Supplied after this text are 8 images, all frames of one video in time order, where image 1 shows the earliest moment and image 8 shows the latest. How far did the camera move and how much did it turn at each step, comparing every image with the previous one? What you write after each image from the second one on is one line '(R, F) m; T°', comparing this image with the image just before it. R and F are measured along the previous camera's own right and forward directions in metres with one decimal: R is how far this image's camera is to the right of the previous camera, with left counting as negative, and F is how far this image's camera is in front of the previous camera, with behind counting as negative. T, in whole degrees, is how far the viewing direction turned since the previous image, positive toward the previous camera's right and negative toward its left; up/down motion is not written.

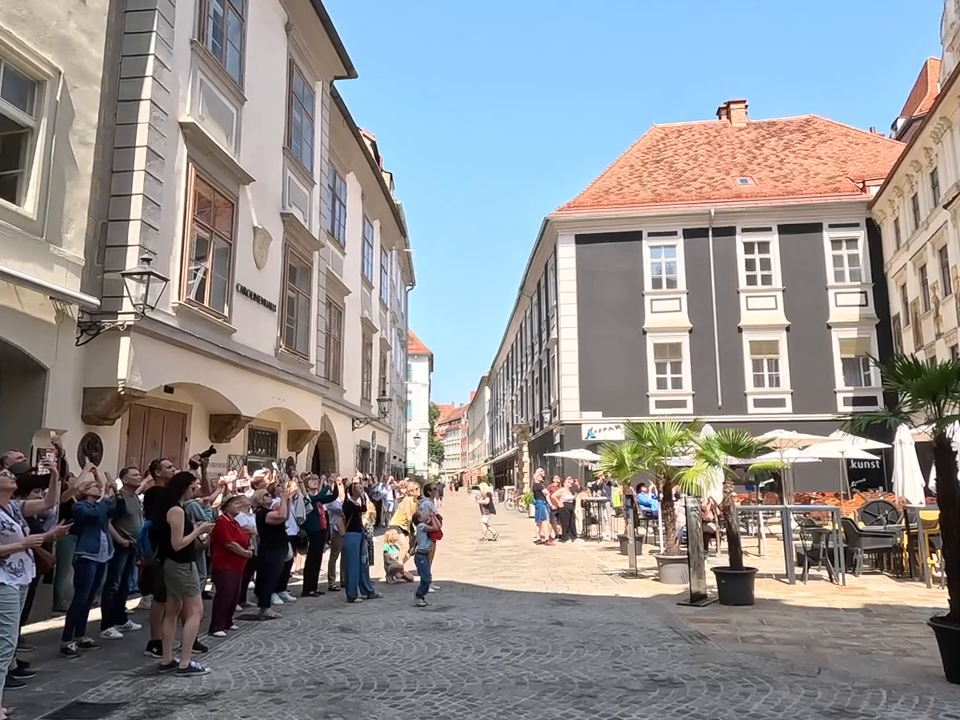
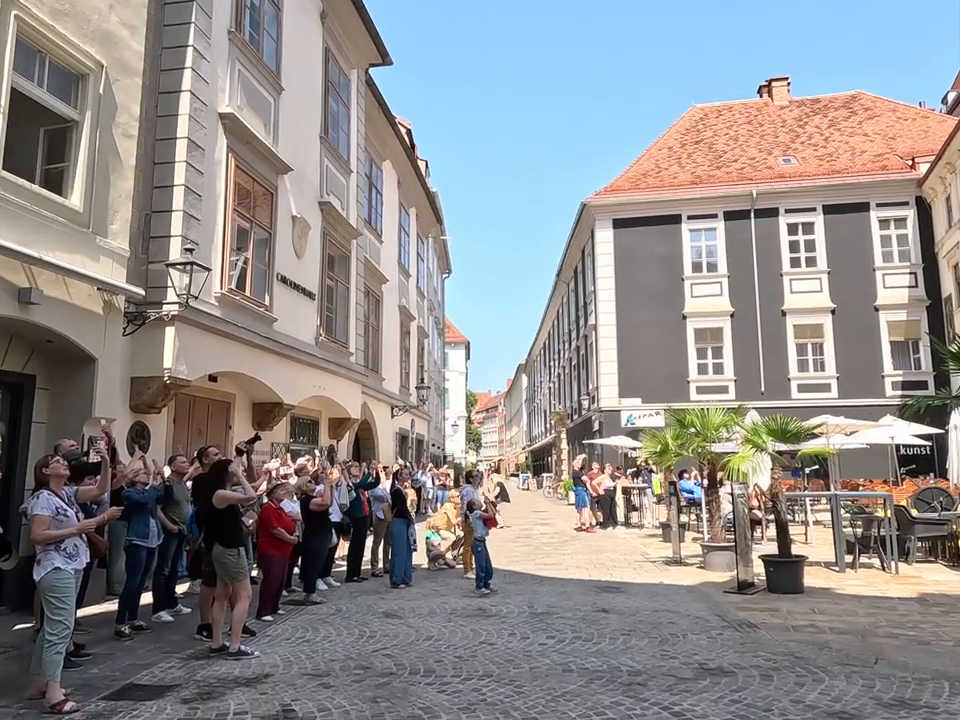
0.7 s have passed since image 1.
(-0.1, +0.1) m; -3°
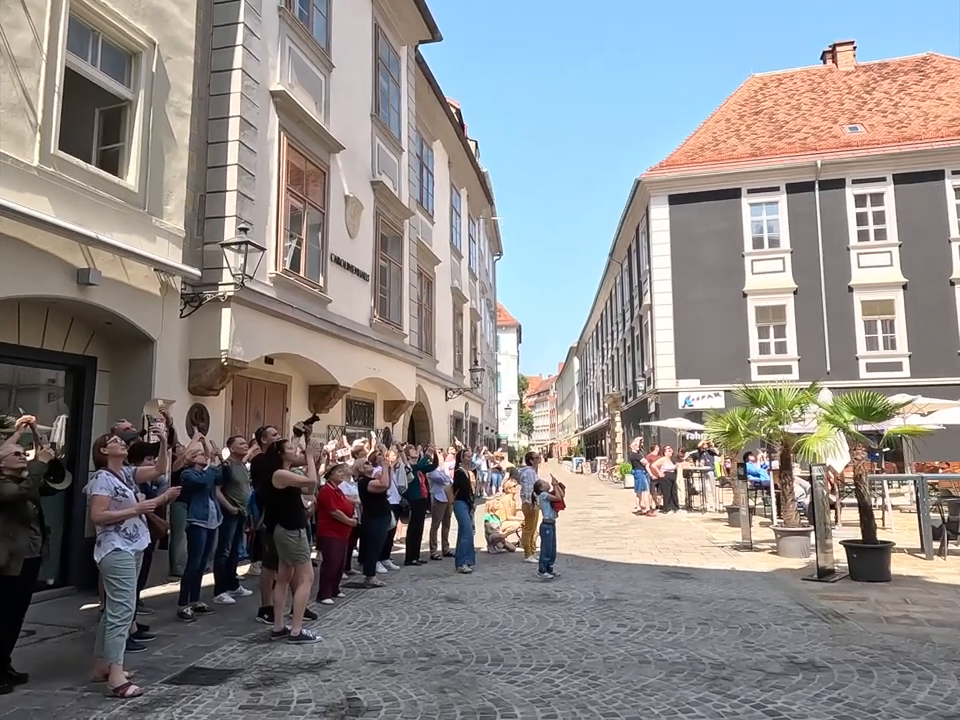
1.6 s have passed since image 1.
(-0.1, +0.3) m; -4°
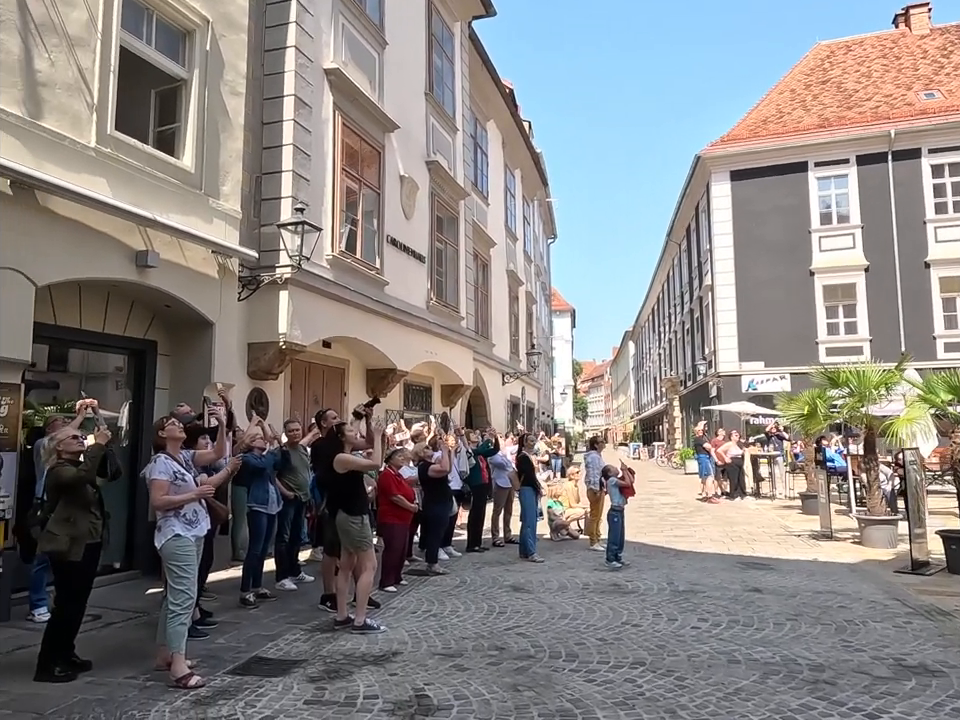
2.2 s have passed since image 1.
(-0.1, +0.3) m; -4°
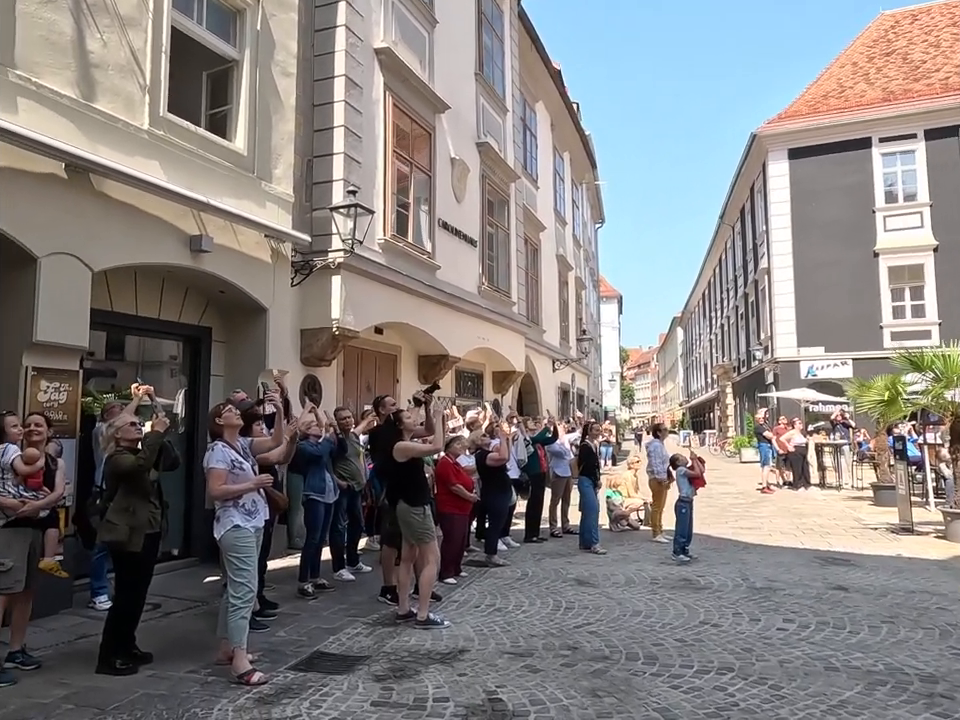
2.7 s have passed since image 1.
(-0.2, +0.3) m; -3°
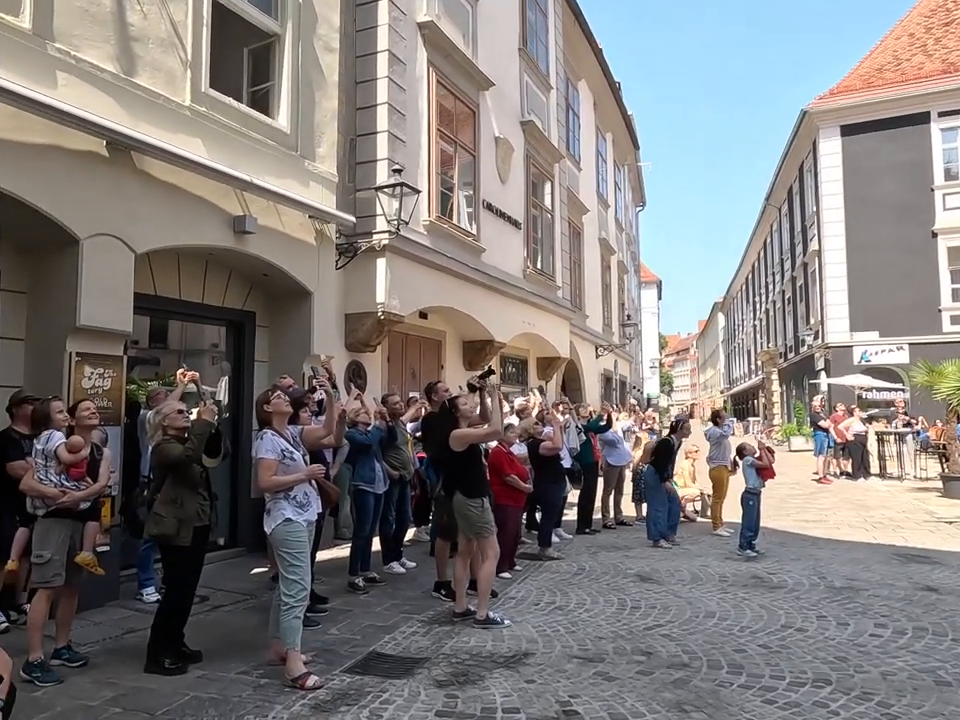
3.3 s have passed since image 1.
(-0.2, +0.4) m; -3°
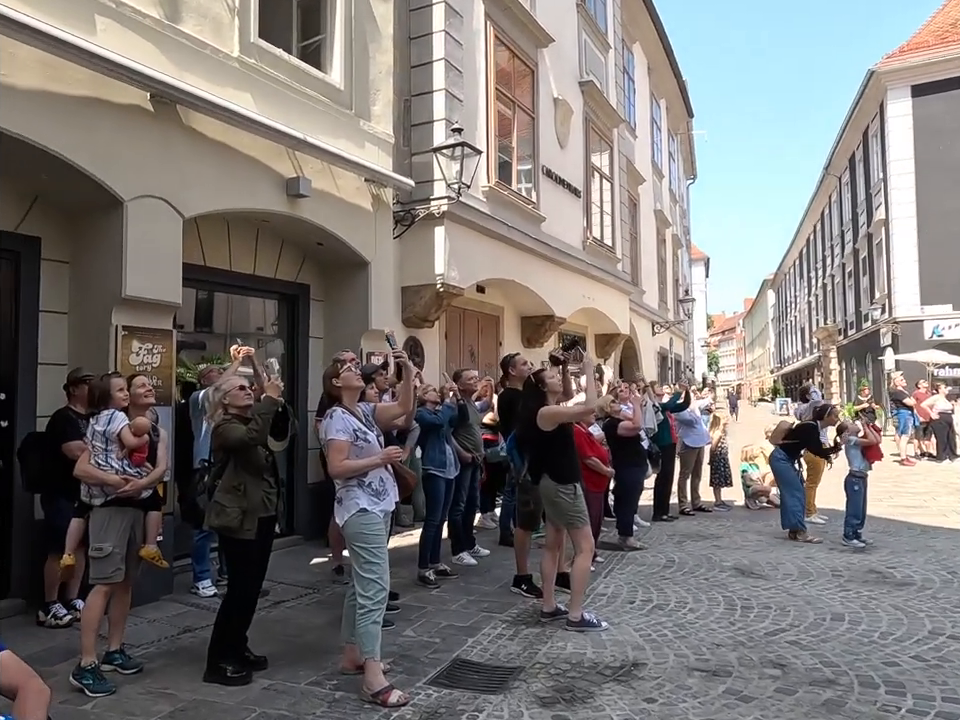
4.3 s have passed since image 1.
(-0.3, +0.6) m; -3°
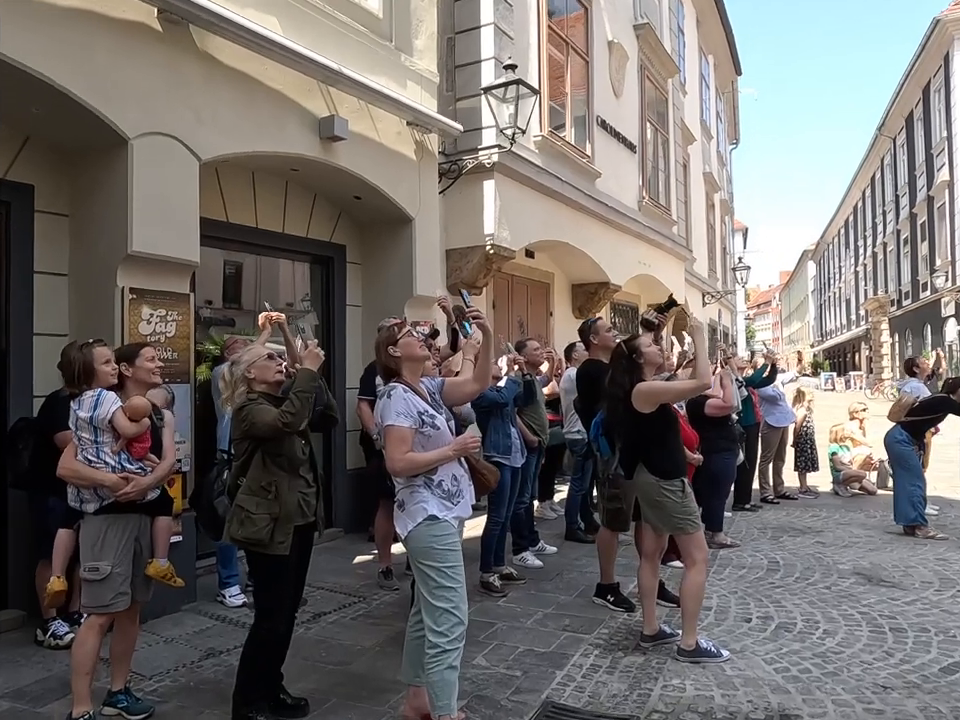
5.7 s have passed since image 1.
(-0.3, +0.9) m; -2°
